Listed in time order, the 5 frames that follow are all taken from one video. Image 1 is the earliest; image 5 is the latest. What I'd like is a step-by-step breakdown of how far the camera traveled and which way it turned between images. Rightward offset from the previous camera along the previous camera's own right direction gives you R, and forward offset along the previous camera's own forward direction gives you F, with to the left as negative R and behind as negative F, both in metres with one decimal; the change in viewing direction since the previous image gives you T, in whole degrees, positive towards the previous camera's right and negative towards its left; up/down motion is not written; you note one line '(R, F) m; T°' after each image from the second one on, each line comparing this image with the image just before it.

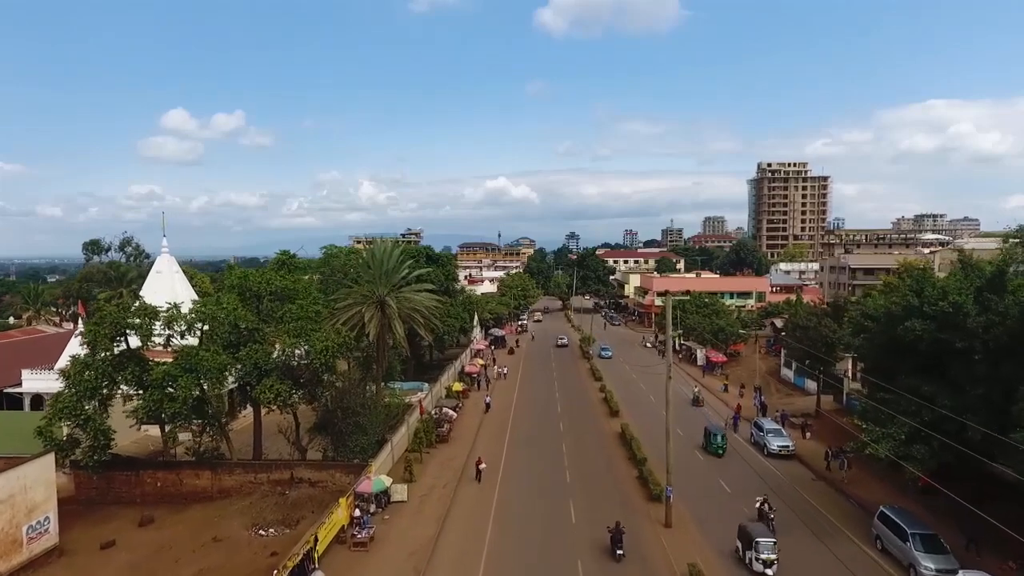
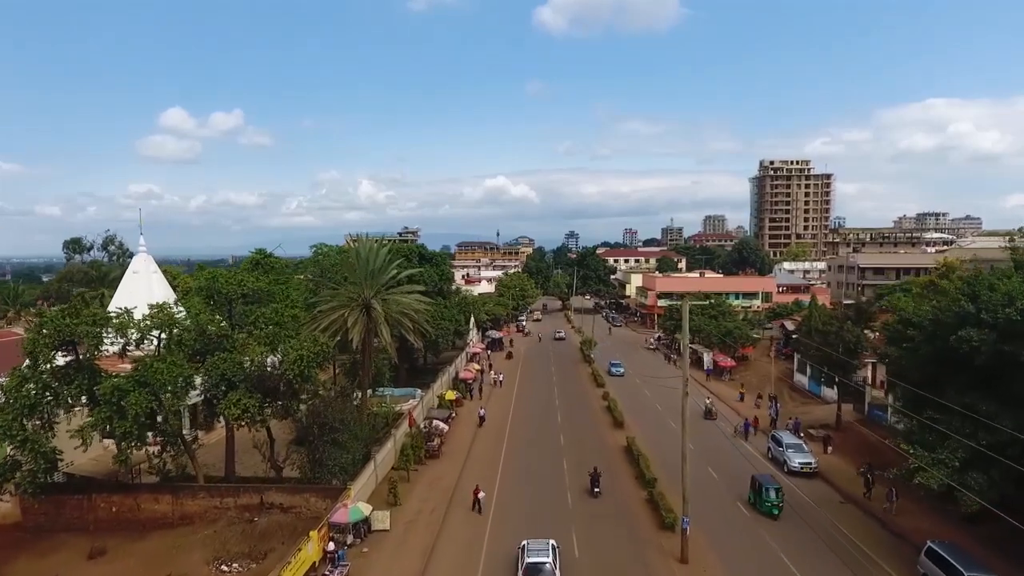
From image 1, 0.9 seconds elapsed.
(+0.1, +2.6) m; 0°
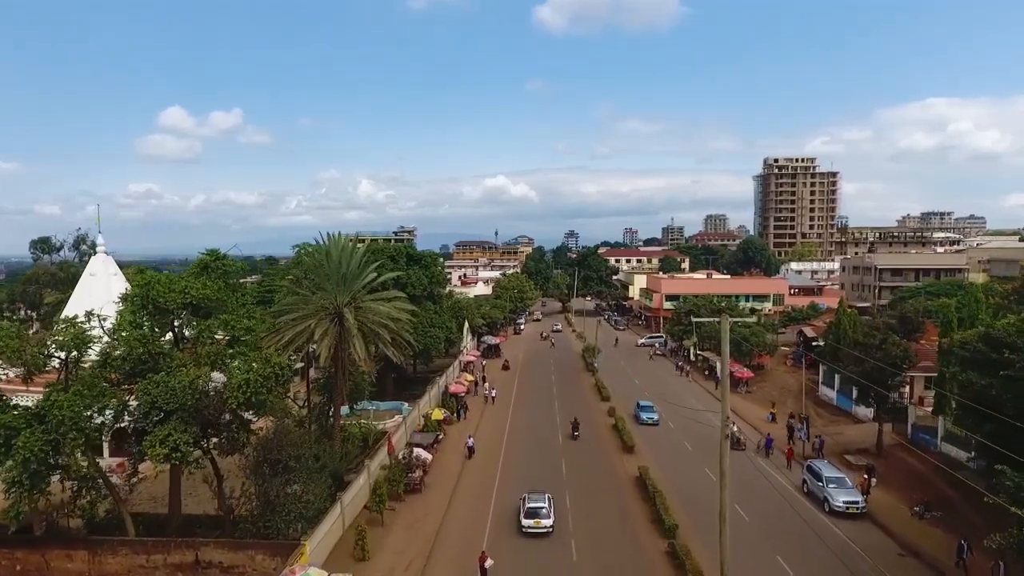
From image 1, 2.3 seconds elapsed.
(+0.2, +4.1) m; 0°
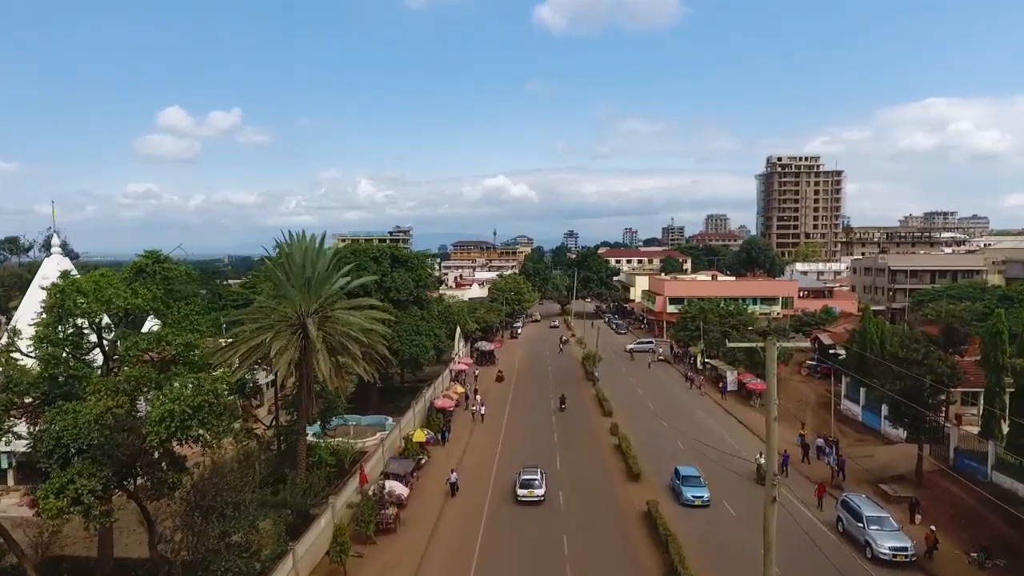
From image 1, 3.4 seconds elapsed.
(+0.4, +3.4) m; 0°
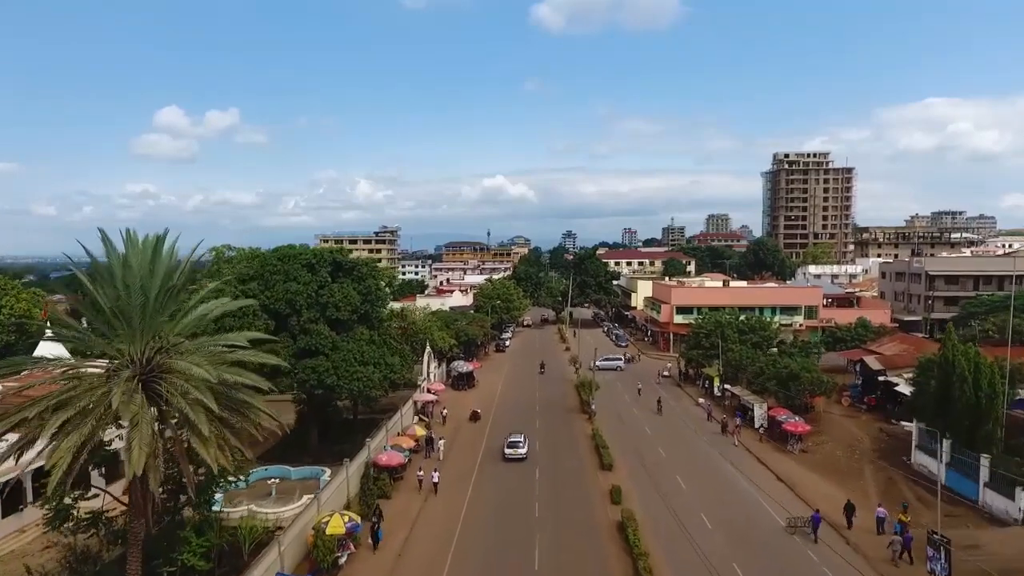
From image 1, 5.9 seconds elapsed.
(+1.2, +8.4) m; 0°
